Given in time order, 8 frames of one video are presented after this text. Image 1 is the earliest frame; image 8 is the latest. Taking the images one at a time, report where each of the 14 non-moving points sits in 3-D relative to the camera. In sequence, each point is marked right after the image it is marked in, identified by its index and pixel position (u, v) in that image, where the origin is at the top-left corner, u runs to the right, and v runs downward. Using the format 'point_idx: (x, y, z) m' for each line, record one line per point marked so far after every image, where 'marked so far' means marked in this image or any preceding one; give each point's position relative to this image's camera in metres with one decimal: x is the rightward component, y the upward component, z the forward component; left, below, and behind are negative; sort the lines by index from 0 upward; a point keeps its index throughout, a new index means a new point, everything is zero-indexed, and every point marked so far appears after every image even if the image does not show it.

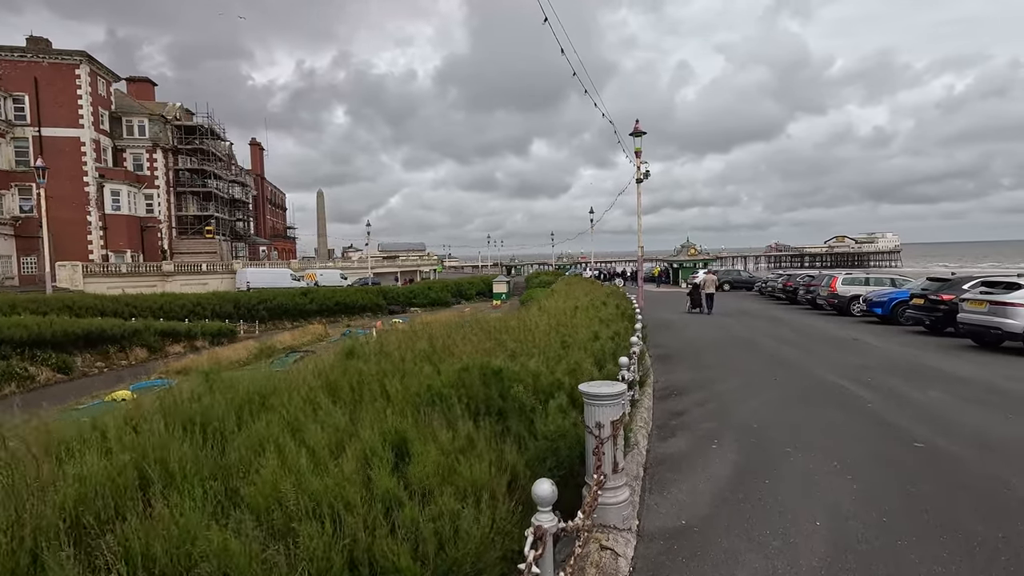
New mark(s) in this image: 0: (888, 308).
0: (+12.1, -0.6, +17.3) m
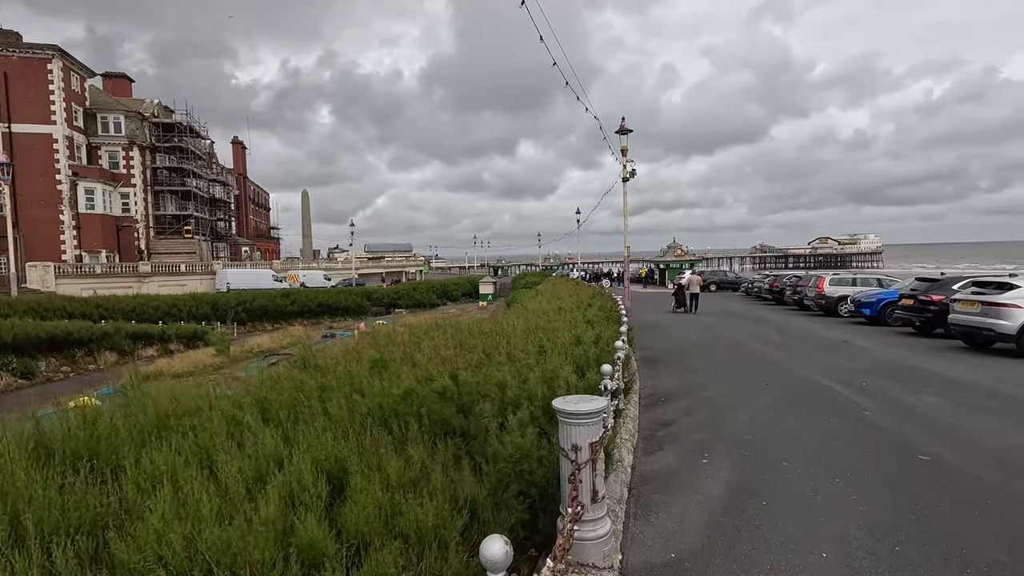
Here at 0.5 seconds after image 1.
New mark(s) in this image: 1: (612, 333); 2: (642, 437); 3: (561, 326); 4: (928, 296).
0: (+11.5, -0.6, +17.0) m
1: (+1.7, -0.8, +9.2) m
2: (+1.4, -1.6, +5.9) m
3: (+0.7, -0.6, +8.0) m
4: (+11.0, -0.2, +14.2) m
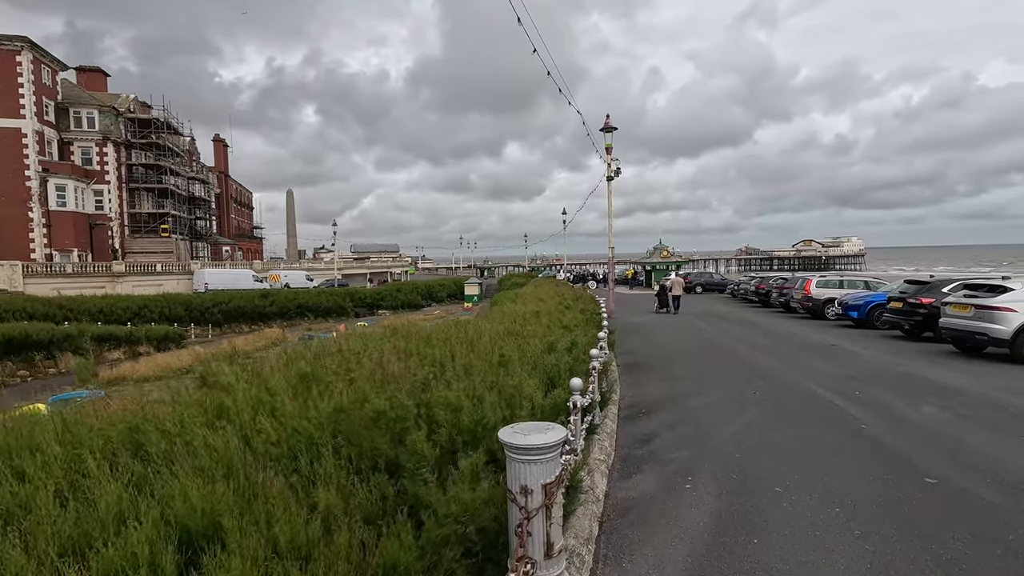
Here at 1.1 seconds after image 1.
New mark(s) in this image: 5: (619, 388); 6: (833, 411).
0: (+10.9, -0.7, +16.7) m
1: (+1.3, -0.8, +8.6) m
2: (+1.0, -1.6, +5.2) m
3: (+0.3, -0.6, +7.4) m
4: (+10.4, -0.3, +13.8) m
5: (+1.6, -1.5, +8.0) m
6: (+4.0, -1.5, +6.8) m
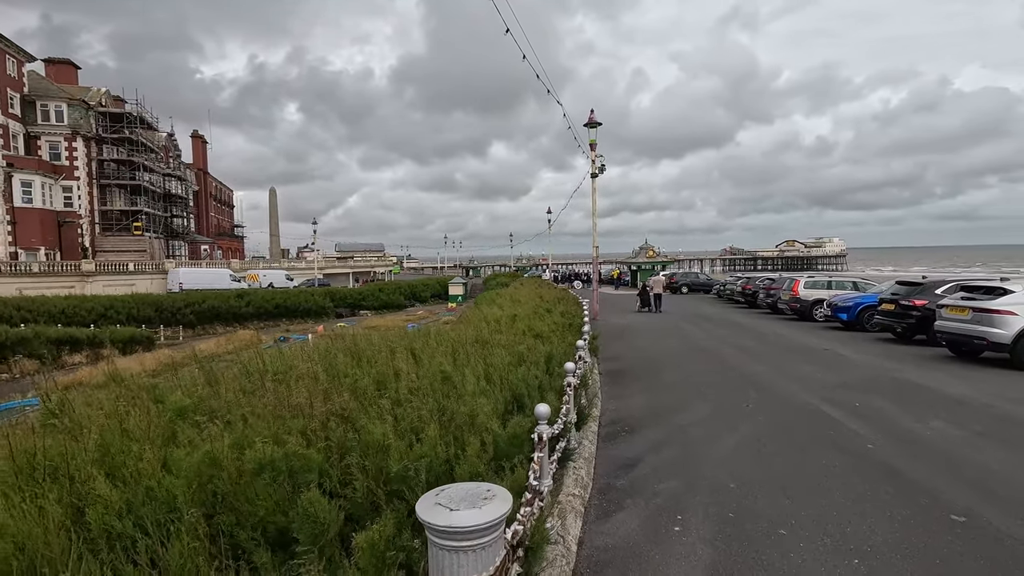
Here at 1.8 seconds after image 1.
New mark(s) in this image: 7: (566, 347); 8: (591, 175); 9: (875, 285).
0: (+10.3, -0.8, +16.2) m
1: (+0.9, -0.8, +7.9) m
2: (+0.7, -1.7, +4.5) m
3: (-0.1, -0.6, +6.7) m
4: (+9.9, -0.3, +13.3) m
5: (+1.2, -1.5, +7.3) m
6: (+3.7, -1.6, +6.1) m
7: (+0.7, -0.8, +7.4) m
8: (+2.9, +4.2, +19.8) m
9: (+12.6, +0.1, +18.6) m
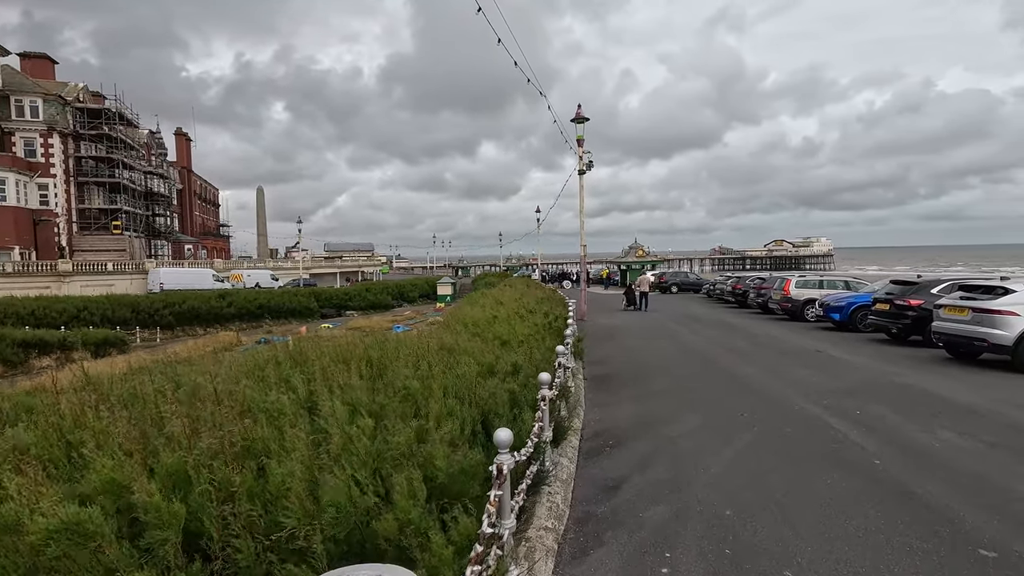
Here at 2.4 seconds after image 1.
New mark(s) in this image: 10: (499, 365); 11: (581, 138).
0: (+9.8, -0.7, +15.8) m
1: (+0.5, -0.8, +7.3) m
2: (+0.4, -1.7, +4.0) m
3: (-0.4, -0.6, +6.1) m
4: (+9.5, -0.3, +12.9) m
5: (+0.9, -1.5, +6.7) m
6: (+3.4, -1.6, +5.6) m
7: (+0.4, -0.8, +6.8) m
8: (+2.4, +4.2, +19.2) m
9: (+12.1, +0.1, +18.3) m
10: (-0.1, -0.7, +5.1) m
11: (+2.5, +5.5, +19.9) m
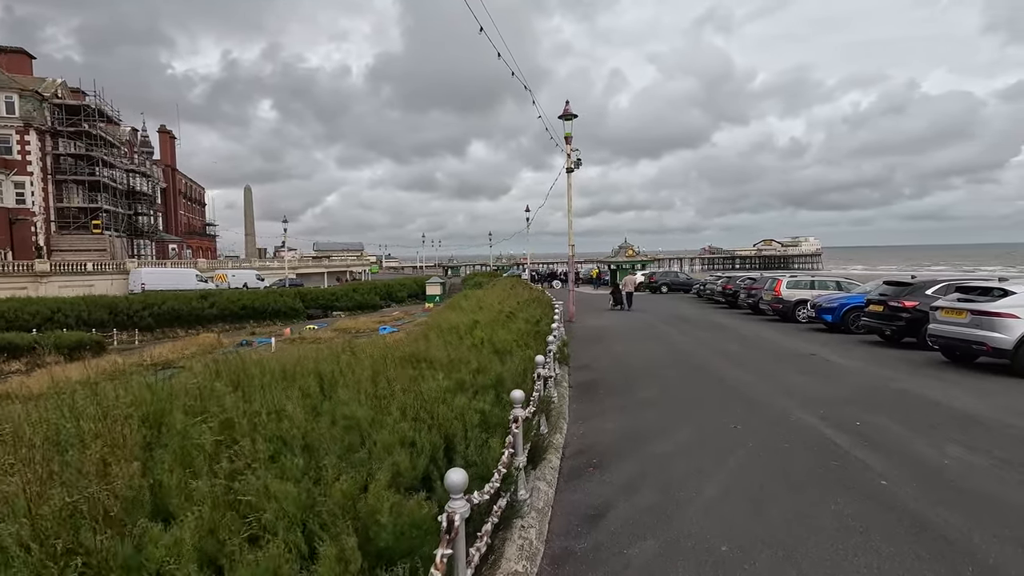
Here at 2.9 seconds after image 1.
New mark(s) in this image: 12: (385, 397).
0: (+9.4, -0.8, +15.5) m
1: (+0.3, -0.9, +6.9) m
2: (+0.2, -1.7, +3.5) m
3: (-0.6, -0.7, +5.6) m
4: (+9.1, -0.3, +12.6) m
5: (+0.6, -1.6, +6.2) m
6: (+3.1, -1.6, +5.2) m
7: (+0.2, -0.8, +6.3) m
8: (+1.9, +4.1, +18.8) m
9: (+11.6, +0.1, +18.0) m
10: (-0.3, -0.8, +4.6) m
11: (+2.0, +5.5, +19.4) m
12: (-0.9, -0.8, +3.7) m
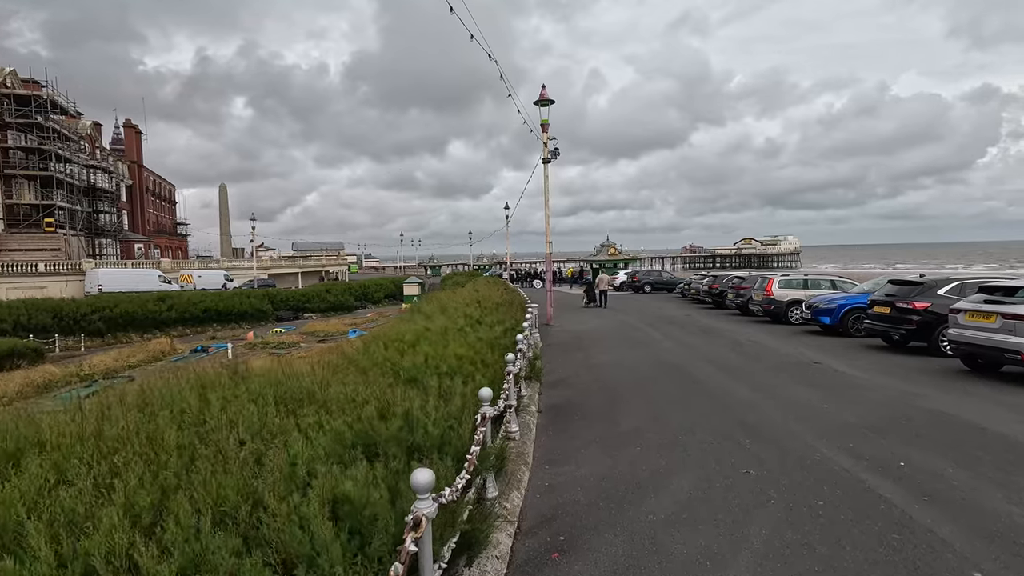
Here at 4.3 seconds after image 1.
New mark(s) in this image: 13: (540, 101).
0: (+8.6, -0.8, +14.2) m
1: (-0.2, -0.9, +5.3) m
2: (-0.2, -1.8, +1.9) m
3: (-1.1, -0.7, +4.0) m
4: (+8.4, -0.3, +11.3) m
5: (+0.1, -1.6, +4.7) m
6: (+2.7, -1.6, +3.7) m
7: (-0.3, -0.9, +4.8) m
8: (+1.0, +4.1, +17.3) m
9: (+10.7, +0.1, +16.8) m
10: (-0.8, -0.8, +3.1) m
11: (+1.1, +5.5, +17.9) m
12: (-1.3, -0.8, +2.2) m
13: (+0.9, +5.9, +16.9) m
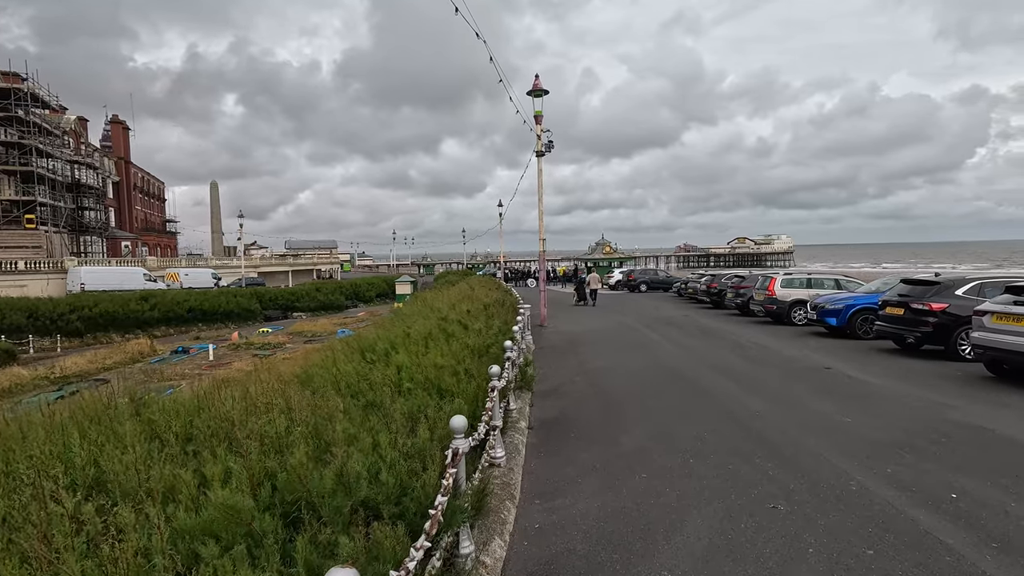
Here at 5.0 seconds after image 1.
0: (+8.4, -0.7, +13.5) m
1: (-0.4, -0.9, +4.5) m
2: (-0.3, -1.8, +1.1) m
3: (-1.2, -0.7, +3.2) m
4: (+8.2, -0.3, +10.7) m
5: (0.0, -1.6, +3.9) m
6: (+2.6, -1.7, +3.0) m
7: (-0.4, -0.9, +4.0) m
8: (+0.7, +4.1, +16.5) m
9: (+10.4, +0.1, +16.1) m
10: (-0.9, -0.8, +2.3) m
11: (+0.8, +5.5, +17.1) m
12: (-1.4, -0.8, +1.4) m
13: (+0.6, +5.9, +16.1) m
